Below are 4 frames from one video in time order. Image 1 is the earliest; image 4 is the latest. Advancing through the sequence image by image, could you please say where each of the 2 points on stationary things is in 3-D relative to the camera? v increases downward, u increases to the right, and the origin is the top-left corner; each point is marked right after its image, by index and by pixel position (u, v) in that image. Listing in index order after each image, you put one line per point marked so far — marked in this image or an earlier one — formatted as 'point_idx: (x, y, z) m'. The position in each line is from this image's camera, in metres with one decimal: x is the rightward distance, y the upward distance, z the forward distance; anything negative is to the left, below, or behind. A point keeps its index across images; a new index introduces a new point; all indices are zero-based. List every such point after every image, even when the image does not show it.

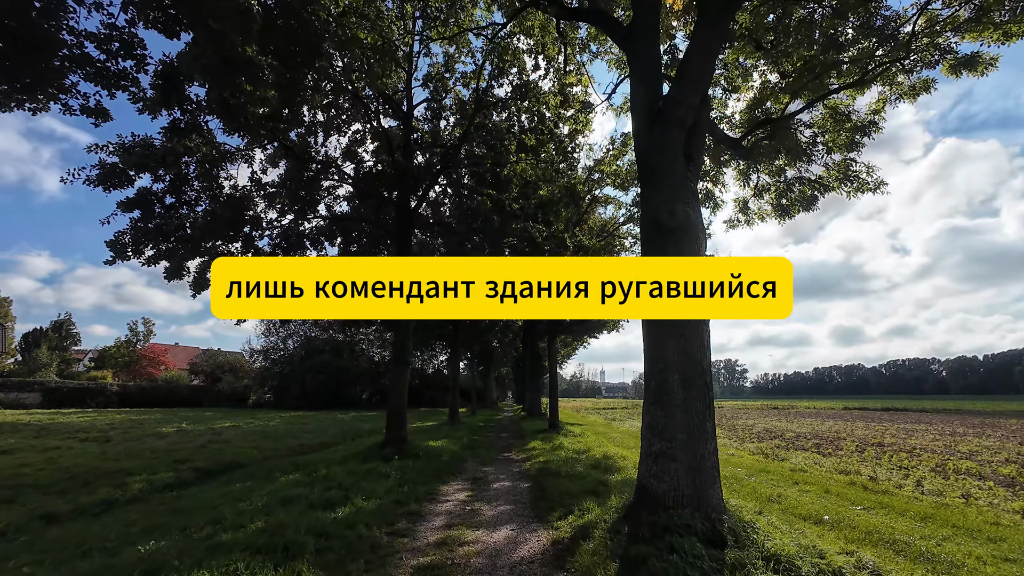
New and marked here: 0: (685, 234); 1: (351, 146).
0: (+2.0, +0.7, +5.9) m
1: (-5.3, +4.7, +17.0) m
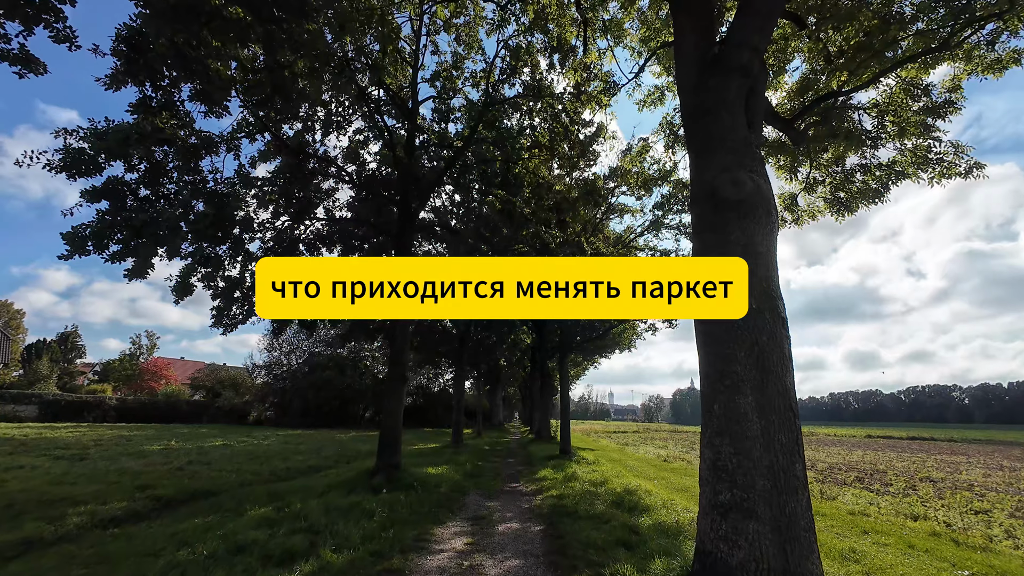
0: (+2.2, +0.7, +4.5) m
1: (-5.0, +4.4, +15.8) m
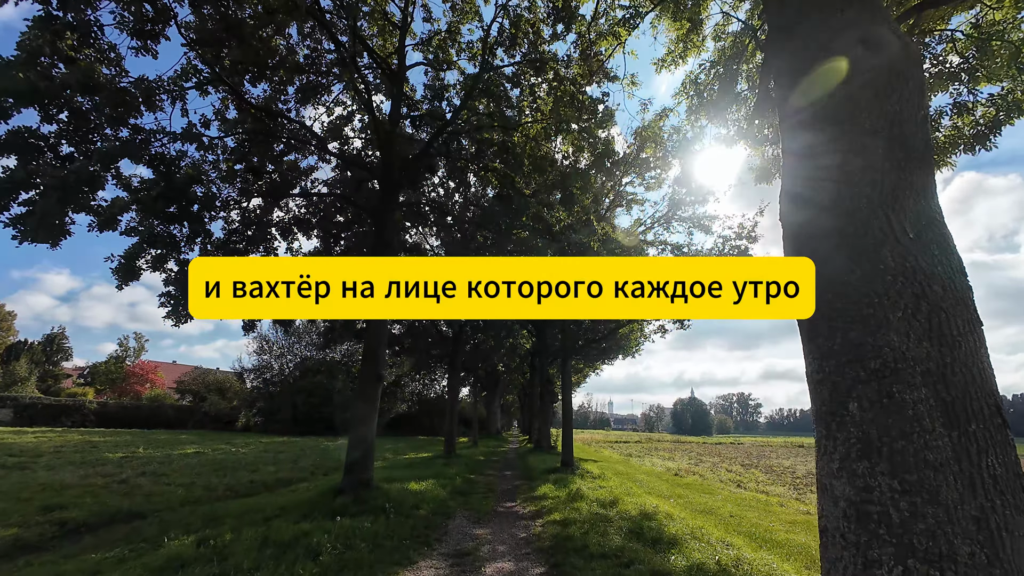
0: (+2.1, +1.1, +2.8) m
1: (-5.0, +4.7, +14.2) m
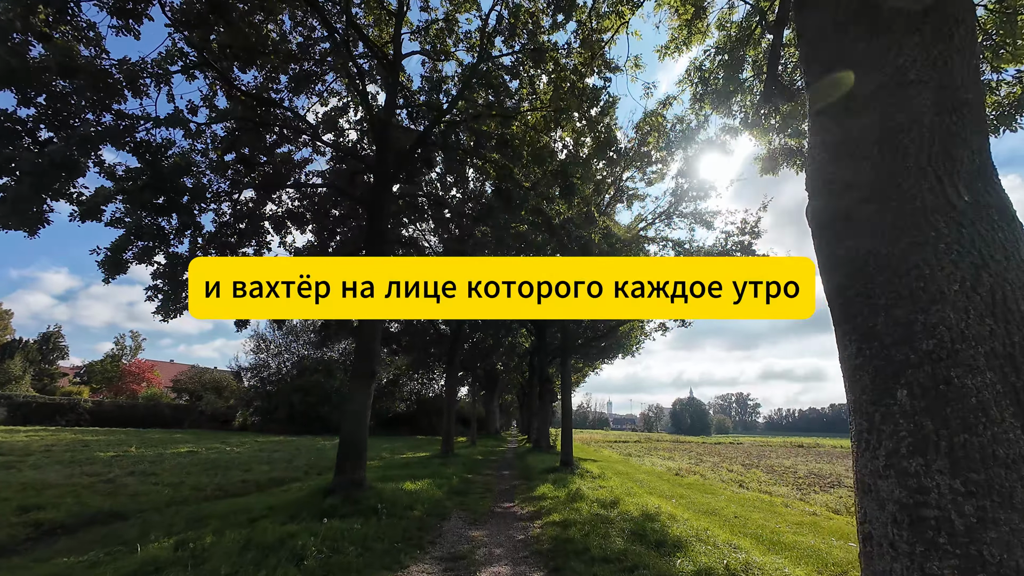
0: (+2.1, +1.2, +2.5) m
1: (-5.0, +4.8, +13.8) m
